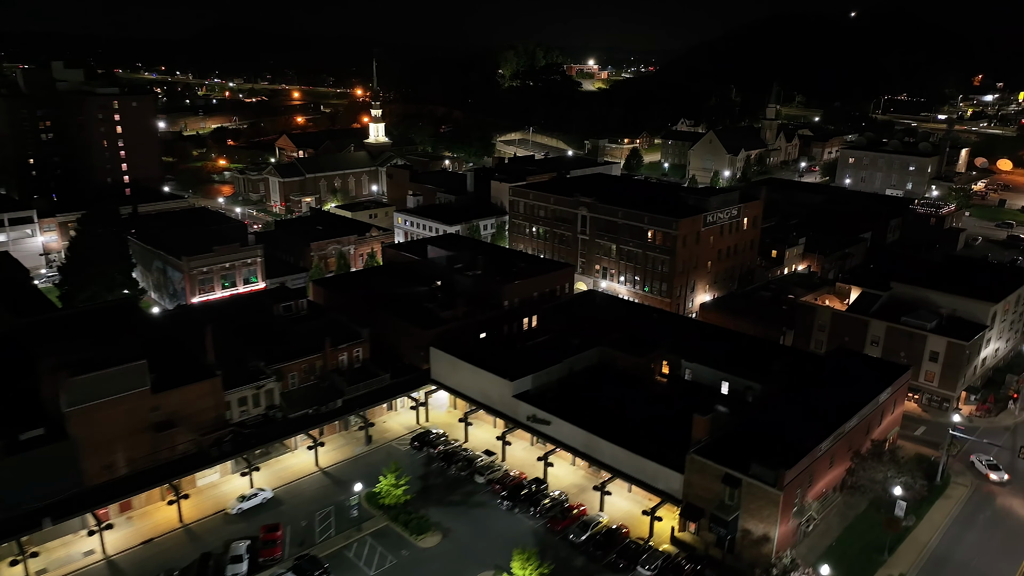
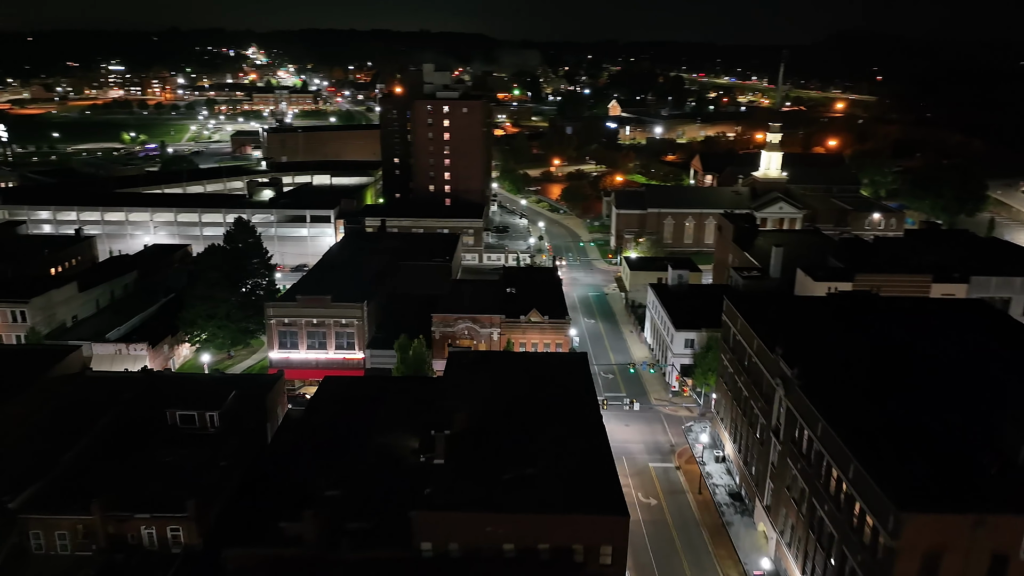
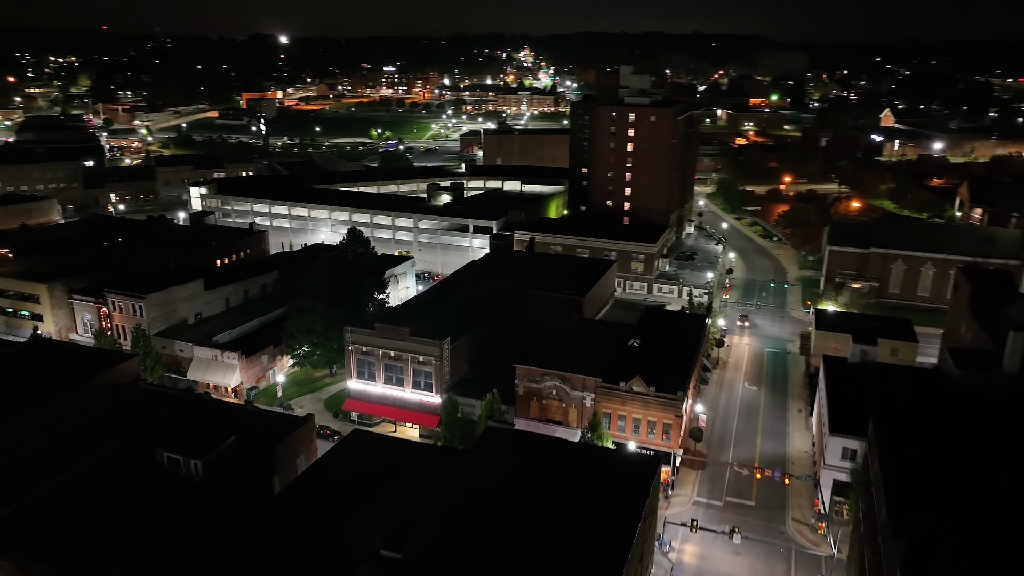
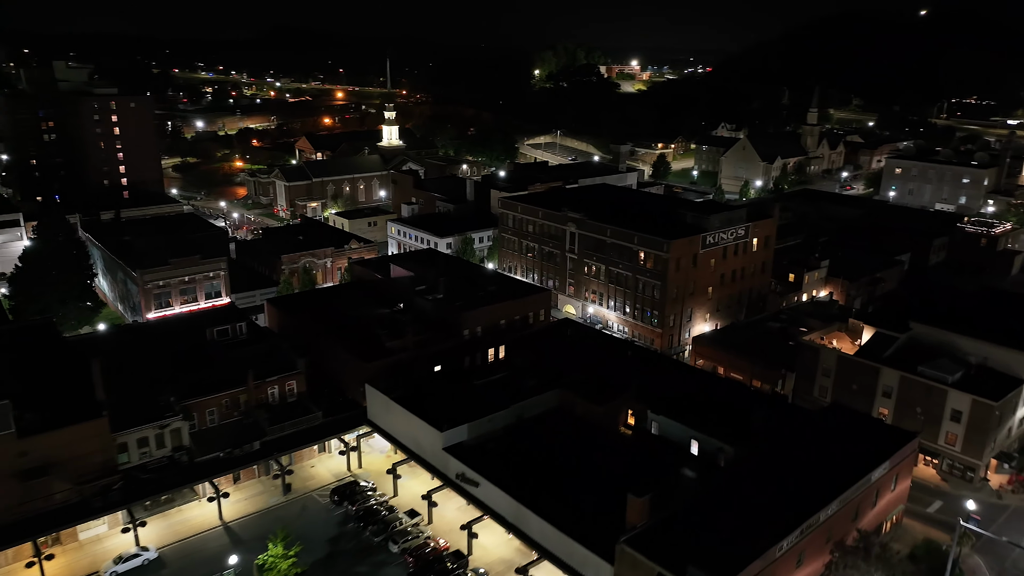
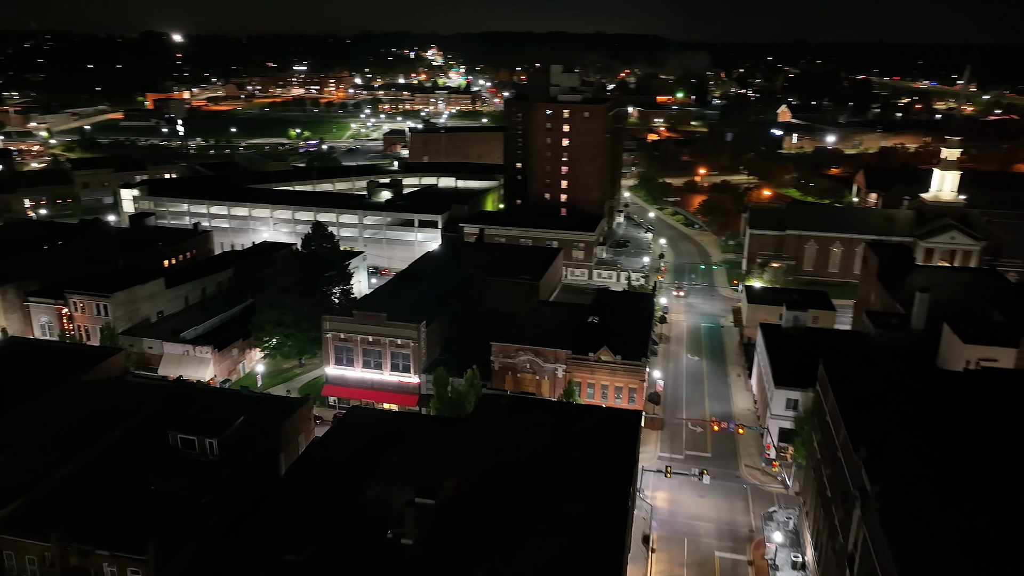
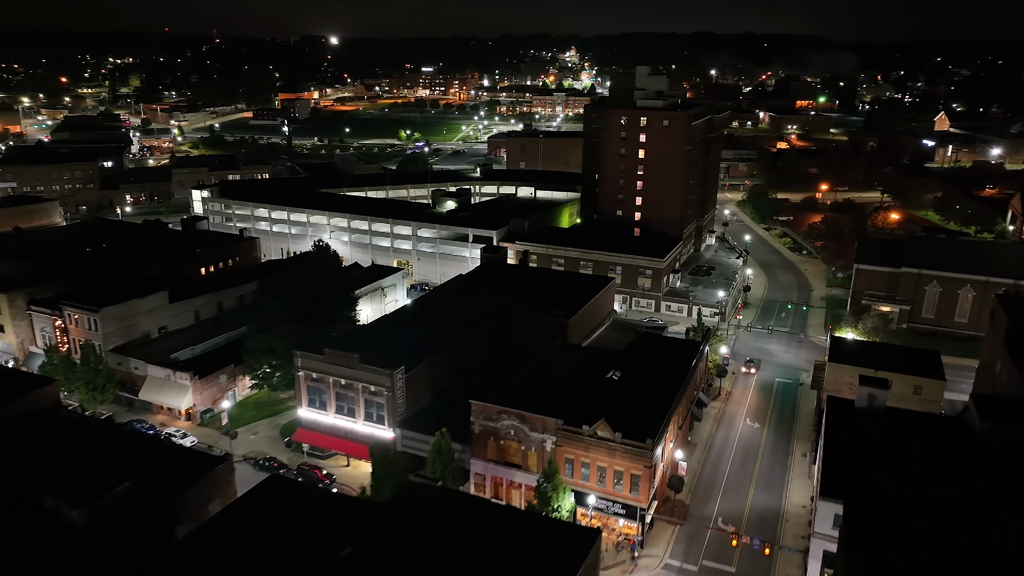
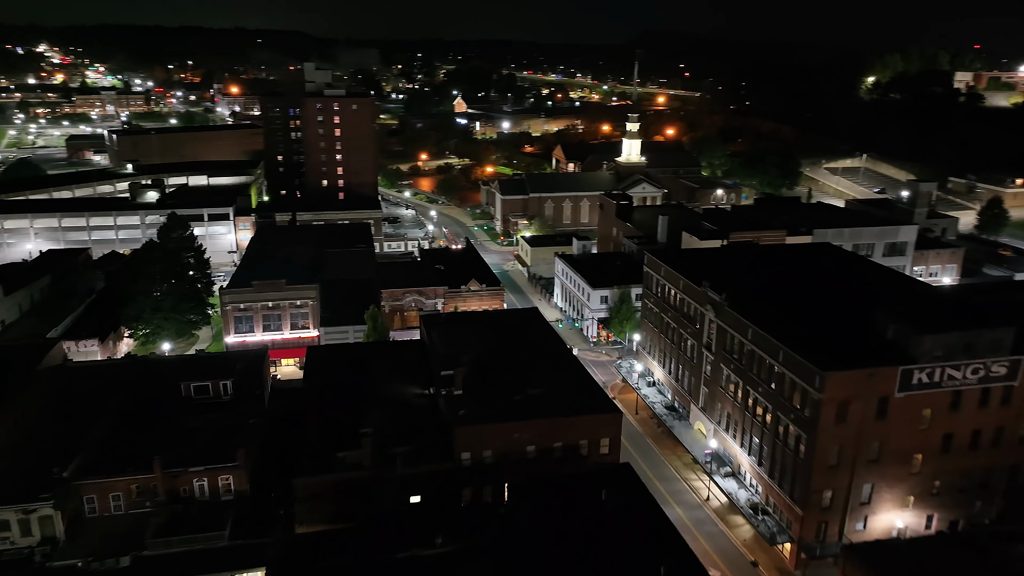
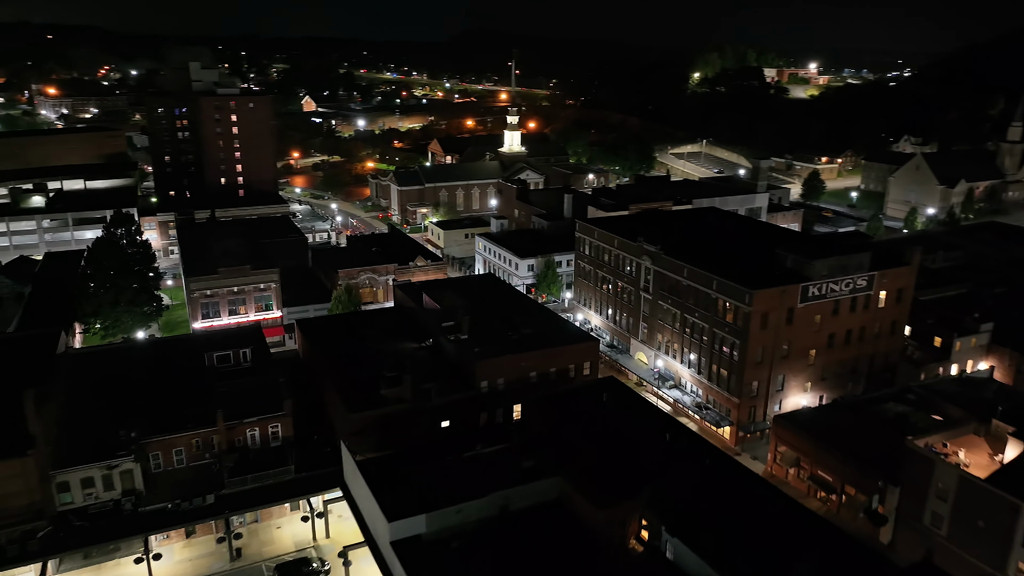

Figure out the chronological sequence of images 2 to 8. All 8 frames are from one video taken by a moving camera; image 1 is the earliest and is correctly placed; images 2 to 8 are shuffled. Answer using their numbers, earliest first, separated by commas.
4, 8, 7, 2, 5, 3, 6
